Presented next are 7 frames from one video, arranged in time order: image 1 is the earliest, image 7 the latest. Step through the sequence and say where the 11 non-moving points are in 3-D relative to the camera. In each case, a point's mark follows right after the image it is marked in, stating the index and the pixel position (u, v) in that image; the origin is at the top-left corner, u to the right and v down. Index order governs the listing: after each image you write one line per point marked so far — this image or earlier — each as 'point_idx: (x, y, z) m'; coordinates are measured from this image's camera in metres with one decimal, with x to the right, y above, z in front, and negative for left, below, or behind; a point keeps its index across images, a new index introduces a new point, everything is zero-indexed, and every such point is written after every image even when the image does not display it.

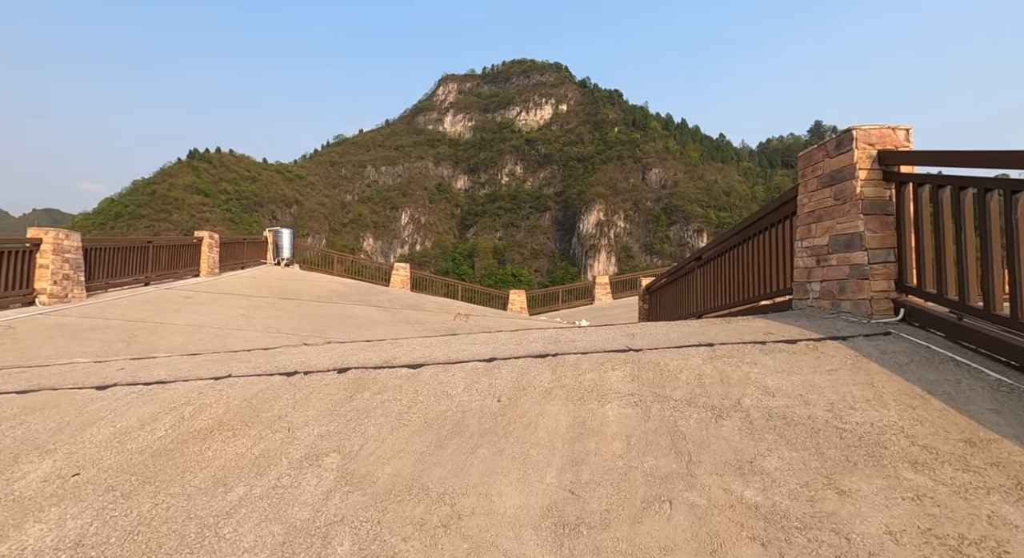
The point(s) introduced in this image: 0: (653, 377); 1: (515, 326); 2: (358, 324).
0: (+0.6, -0.4, +2.2) m
1: (+0.1, -0.9, +9.4) m
2: (-2.4, -0.7, +8.2) m
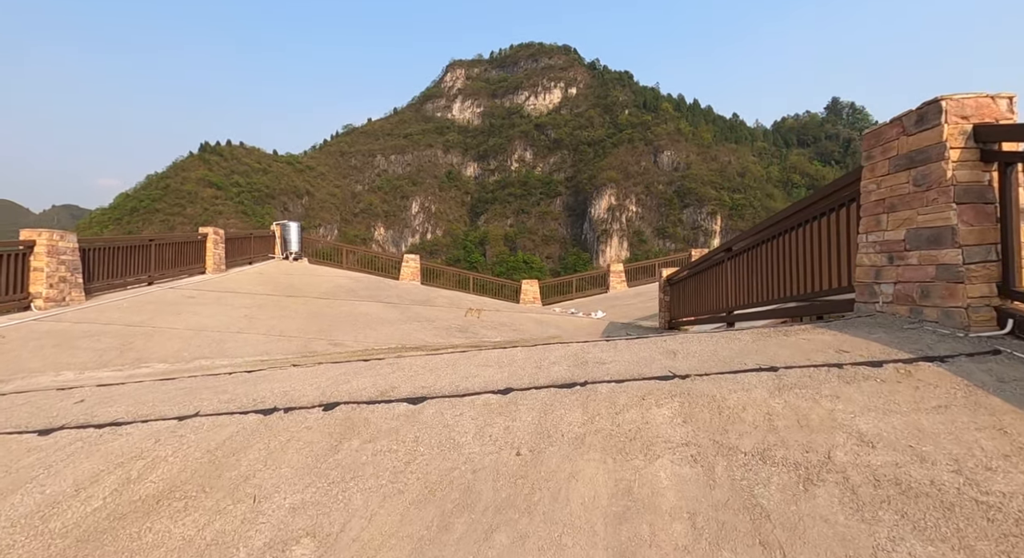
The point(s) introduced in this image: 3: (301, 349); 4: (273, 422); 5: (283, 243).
0: (+0.7, -0.5, +1.8) m
1: (+0.3, -0.8, +9.0) m
2: (-2.2, -0.7, +7.8) m
3: (-2.5, -0.8, +6.0) m
4: (-0.9, -0.5, +2.0) m
5: (-7.4, +1.1, +16.6) m
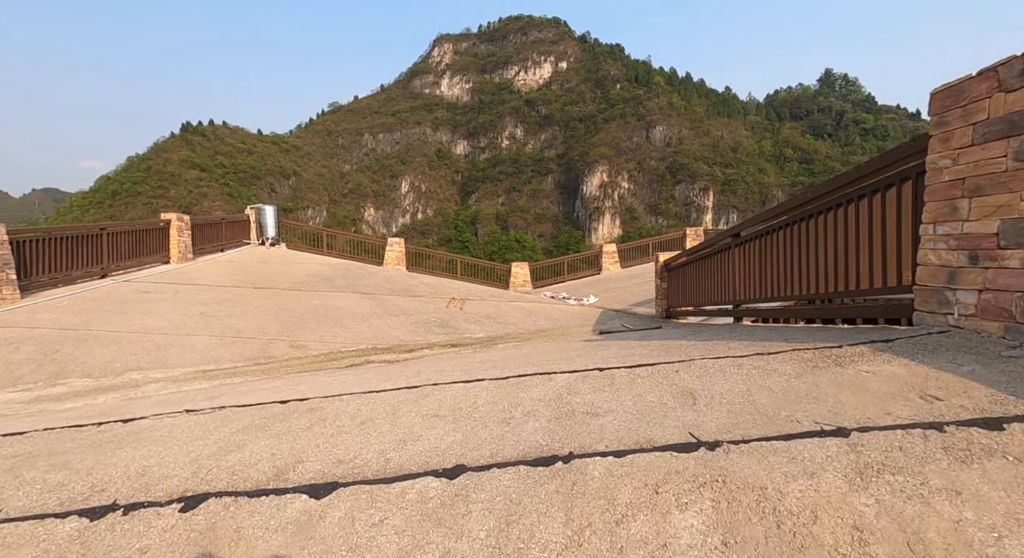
0: (+0.5, -0.6, +1.1) m
1: (+0.1, -0.5, +8.3) m
2: (-2.4, -0.6, +7.1) m
3: (-2.6, -0.8, +5.4) m
4: (-1.0, -0.6, +1.3) m
5: (-7.7, +1.5, +15.7) m
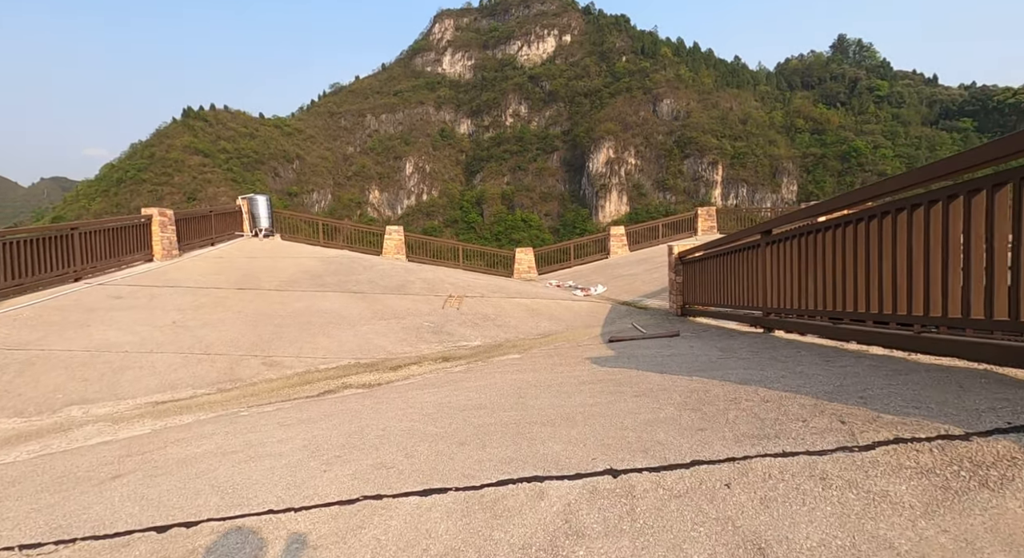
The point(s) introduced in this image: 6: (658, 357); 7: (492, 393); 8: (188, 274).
0: (+0.5, -0.8, +0.5) m
1: (+0.1, -0.5, +7.7) m
2: (-2.4, -0.6, +6.5) m
3: (-2.7, -0.9, +4.8) m
4: (-1.1, -0.9, +0.7) m
5: (-7.6, +1.7, +15.1) m
6: (+1.1, -0.6, +3.9) m
7: (-0.1, -0.7, +3.2) m
8: (-5.8, +0.1, +9.3) m
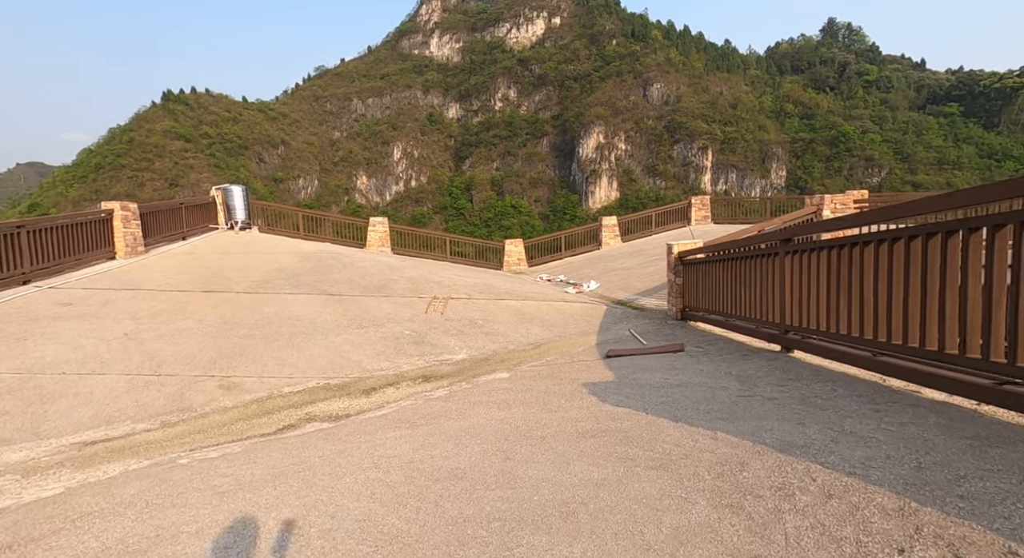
0: (+0.4, -1.0, -0.1) m
1: (-0.1, -0.5, +7.2) m
2: (-2.5, -0.7, +5.9) m
3: (-2.8, -1.0, +4.2) m
4: (-1.1, -1.1, +0.1) m
5: (-7.9, +1.9, +14.3) m
6: (+1.0, -0.7, +3.4) m
7: (-0.2, -0.9, +2.7) m
8: (-6.0, +0.1, +8.6) m
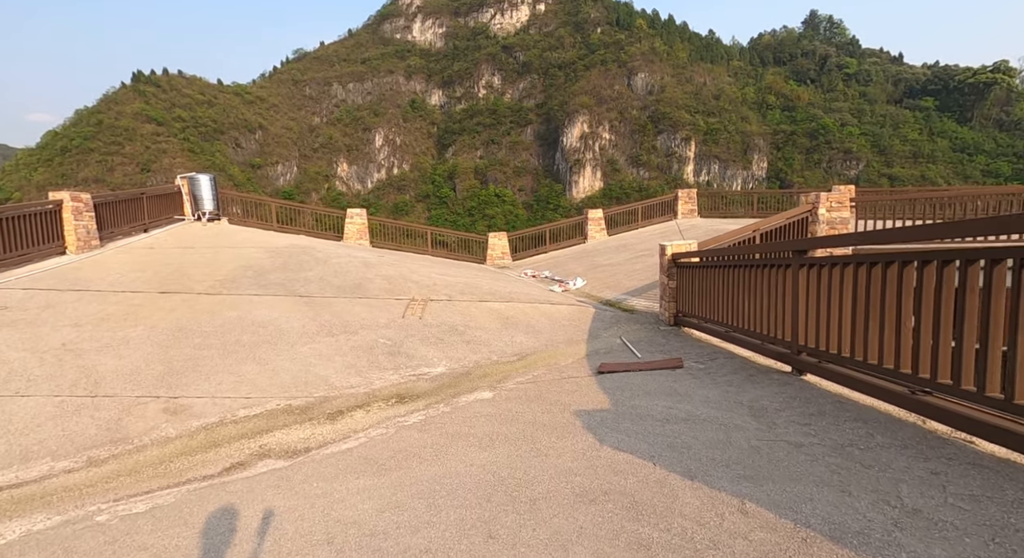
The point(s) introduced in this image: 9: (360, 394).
0: (+0.5, -1.2, -0.5) m
1: (-0.3, -0.5, +6.7) m
2: (-2.7, -0.7, +5.4) m
3: (-2.9, -1.1, +3.7) m
4: (-1.1, -1.3, -0.4) m
5: (-8.4, +2.1, +13.6) m
6: (+0.9, -0.8, +2.9) m
7: (-0.3, -1.0, +2.2) m
8: (-6.3, +0.1, +8.0) m
9: (-1.3, -1.0, +4.5) m
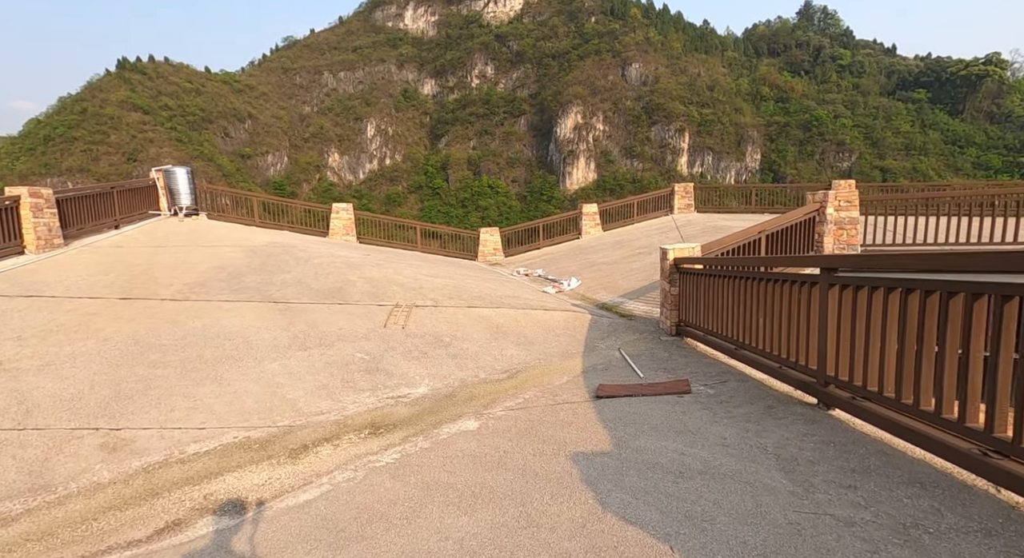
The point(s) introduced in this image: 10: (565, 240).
0: (+0.4, -1.4, -0.9) m
1: (-0.4, -0.6, +6.2) m
2: (-2.8, -0.8, +4.9) m
3: (-3.0, -1.2, +3.1) m
4: (-1.2, -1.5, -0.8) m
5: (-8.6, +2.1, +12.9) m
6: (+0.8, -1.0, +2.5) m
7: (-0.3, -1.1, +1.7) m
8: (-6.4, +0.1, +7.4) m
9: (-1.4, -1.1, +4.0) m
10: (+1.7, +1.2, +16.4) m
